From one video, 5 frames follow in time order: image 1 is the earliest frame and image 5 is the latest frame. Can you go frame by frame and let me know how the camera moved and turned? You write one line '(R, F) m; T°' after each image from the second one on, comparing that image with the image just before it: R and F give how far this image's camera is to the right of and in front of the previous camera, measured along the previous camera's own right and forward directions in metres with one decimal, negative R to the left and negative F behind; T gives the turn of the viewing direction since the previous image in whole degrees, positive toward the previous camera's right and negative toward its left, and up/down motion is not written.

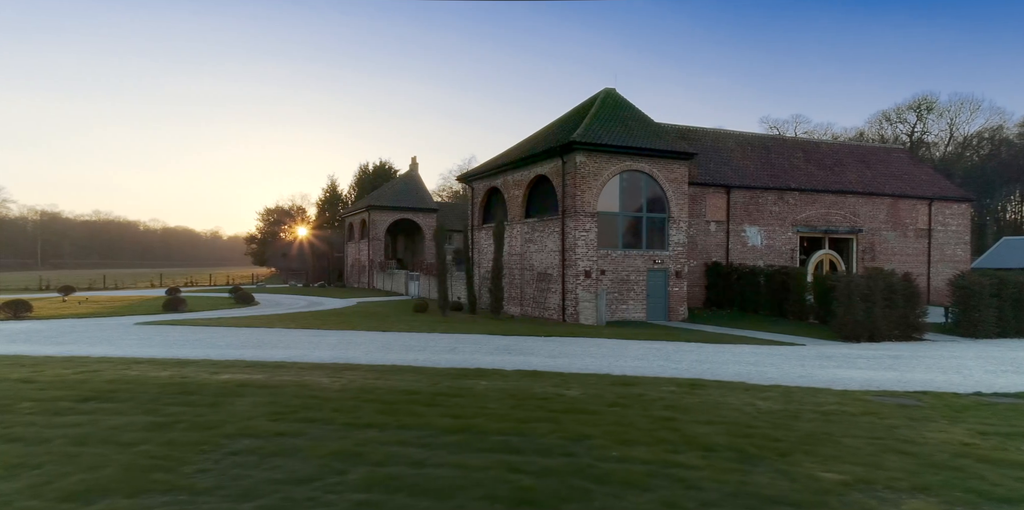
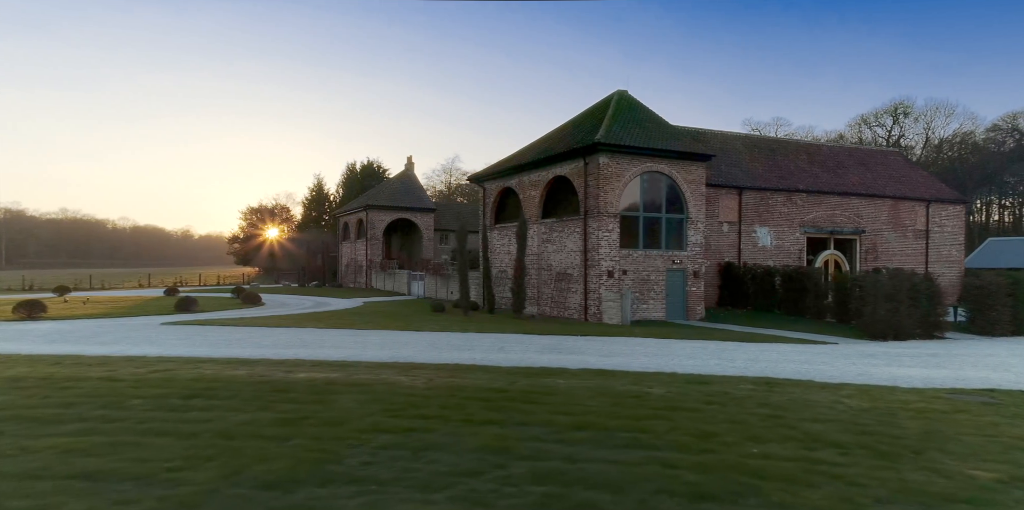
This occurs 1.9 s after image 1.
(-1.5, -0.1) m; +1°
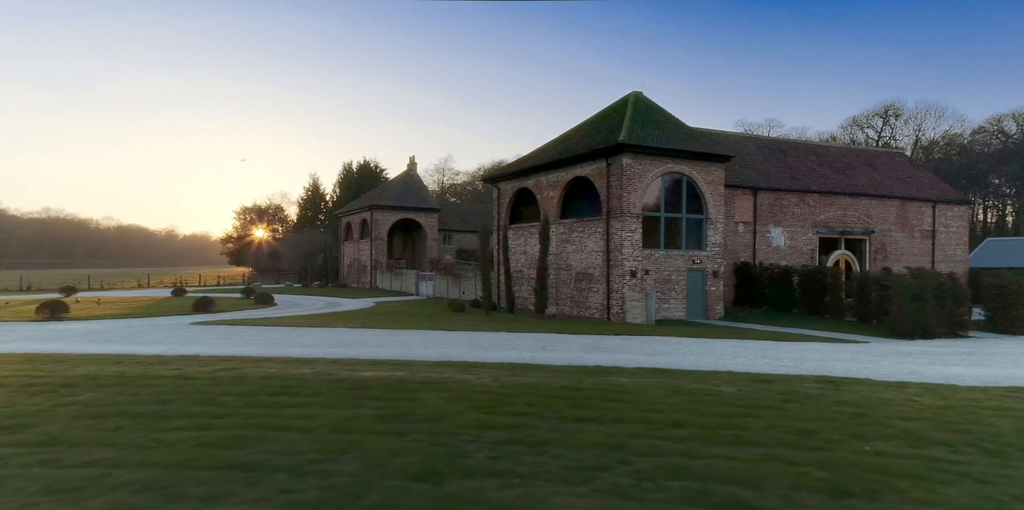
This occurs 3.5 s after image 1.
(-1.1, -0.1) m; +1°
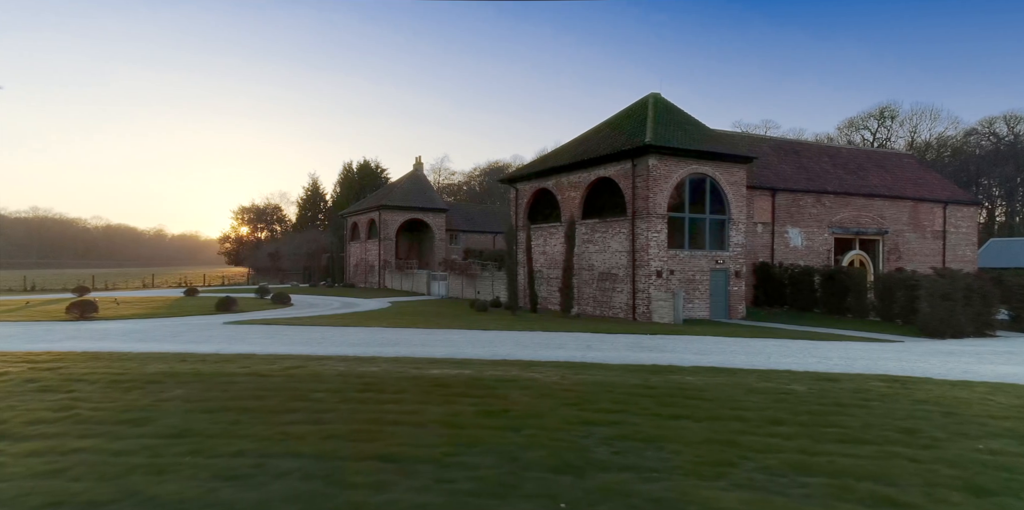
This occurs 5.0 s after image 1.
(-1.1, -0.1) m; 0°
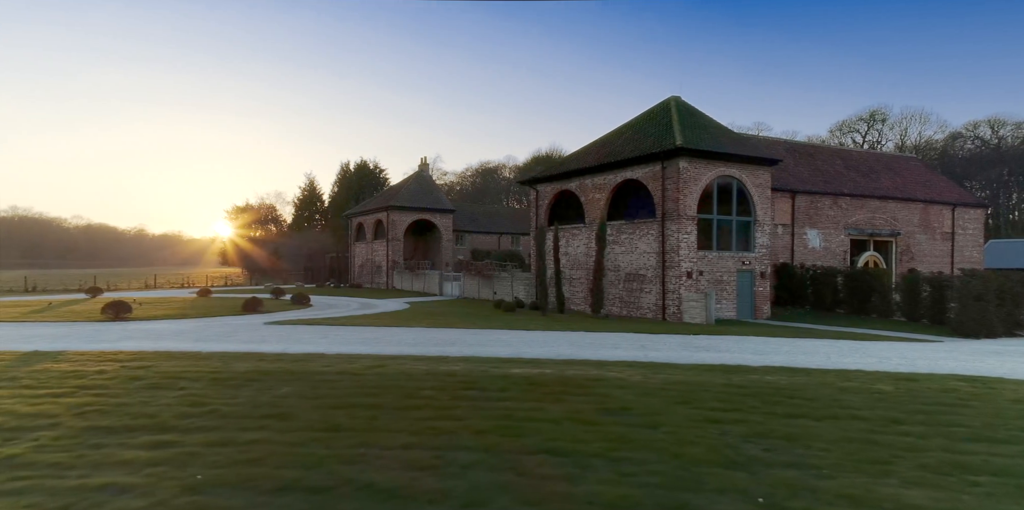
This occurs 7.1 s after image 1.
(-1.5, -0.1) m; +1°
